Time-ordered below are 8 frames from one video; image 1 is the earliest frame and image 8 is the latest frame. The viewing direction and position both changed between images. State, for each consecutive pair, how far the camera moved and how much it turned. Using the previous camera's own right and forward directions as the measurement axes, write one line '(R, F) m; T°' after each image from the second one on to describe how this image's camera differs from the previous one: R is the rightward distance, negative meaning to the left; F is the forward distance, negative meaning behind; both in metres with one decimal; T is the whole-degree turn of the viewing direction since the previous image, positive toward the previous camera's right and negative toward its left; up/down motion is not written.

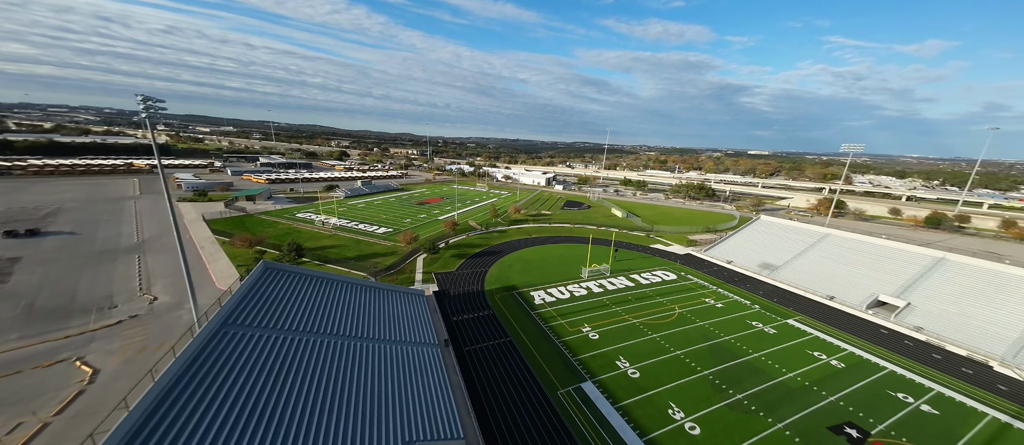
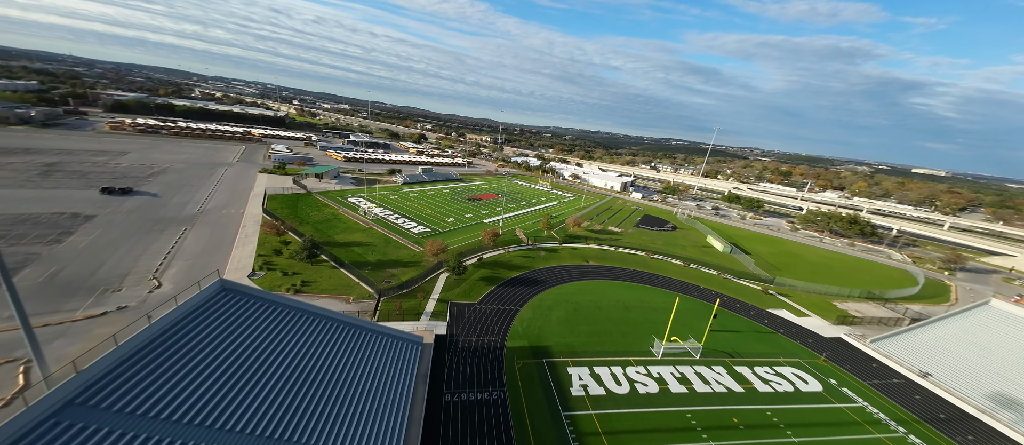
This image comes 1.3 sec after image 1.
(+1.8, +11.6) m; -13°
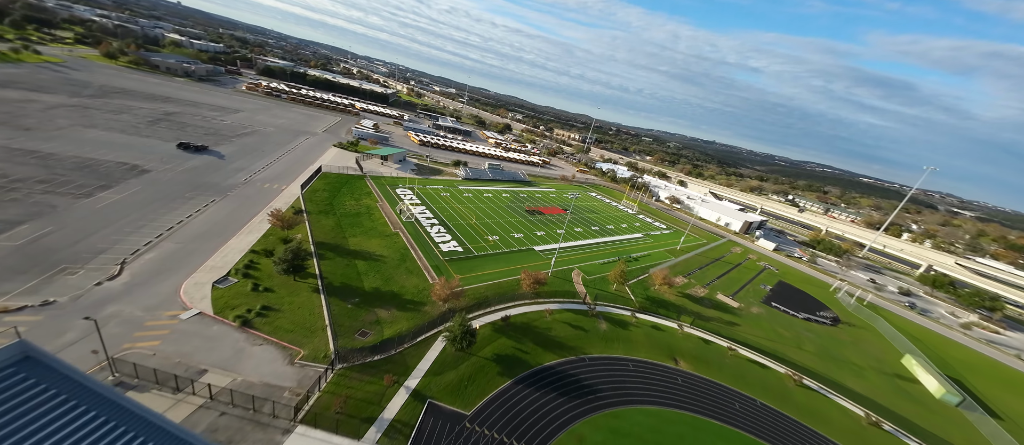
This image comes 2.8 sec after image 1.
(+1.4, +14.2) m; -14°
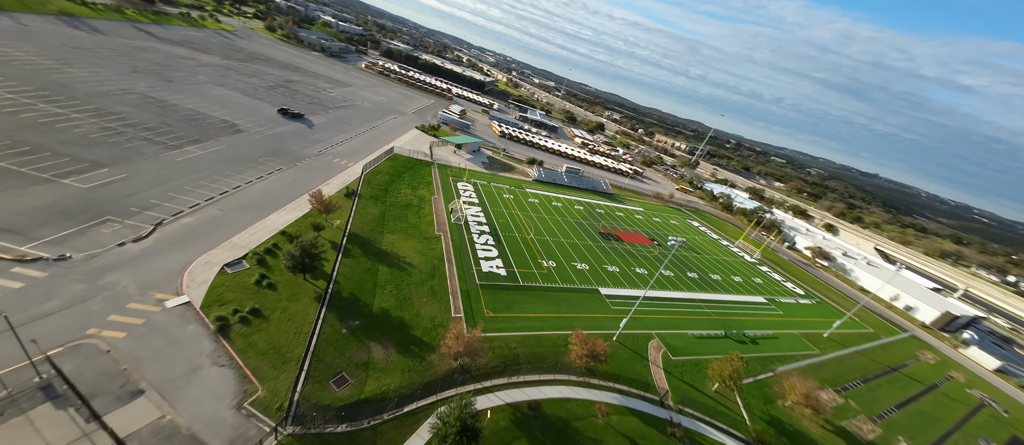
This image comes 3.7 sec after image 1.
(+0.6, +8.9) m; -13°
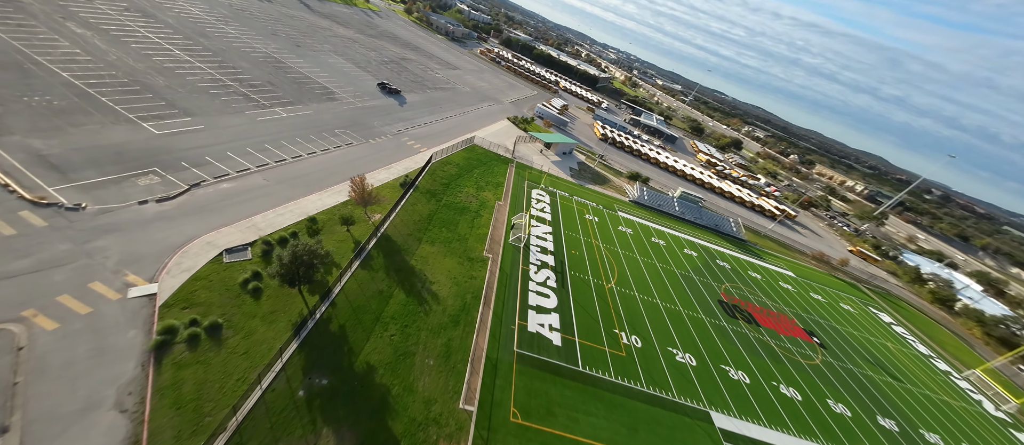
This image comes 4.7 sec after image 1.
(+0.1, +9.4) m; -15°
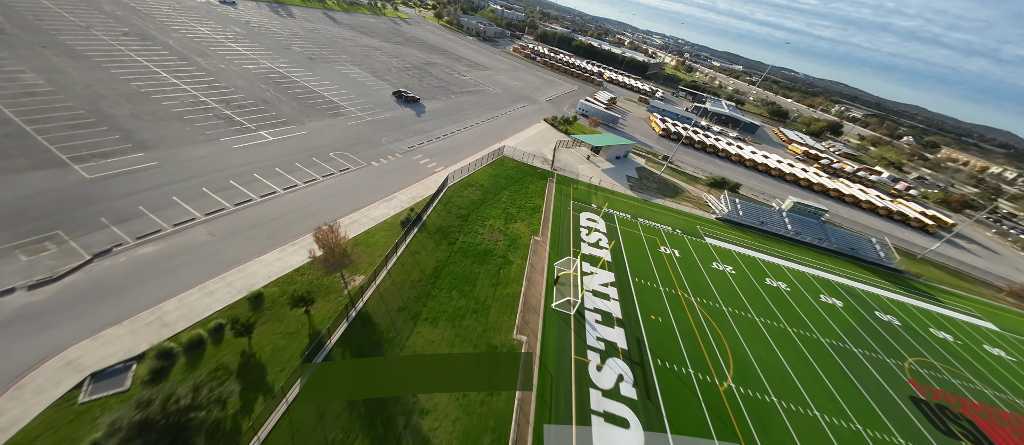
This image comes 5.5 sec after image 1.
(0.0, +10.0) m; -7°
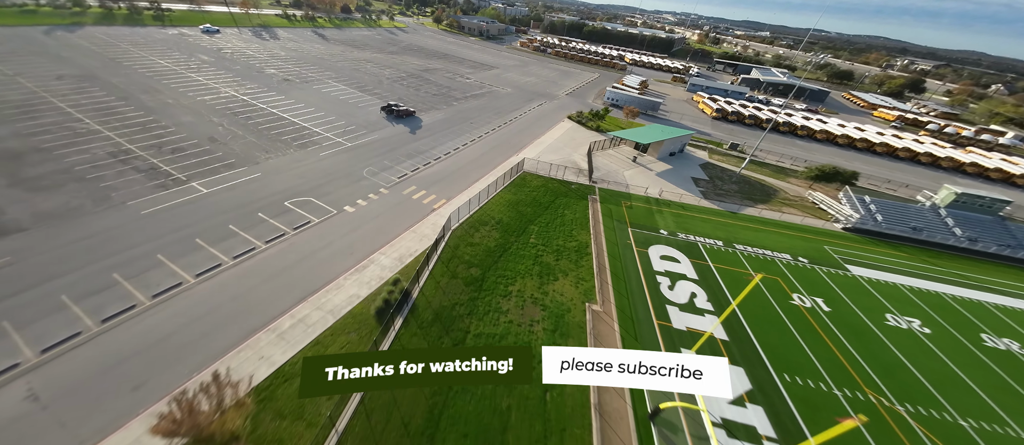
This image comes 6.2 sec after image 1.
(-0.5, +9.7) m; -4°
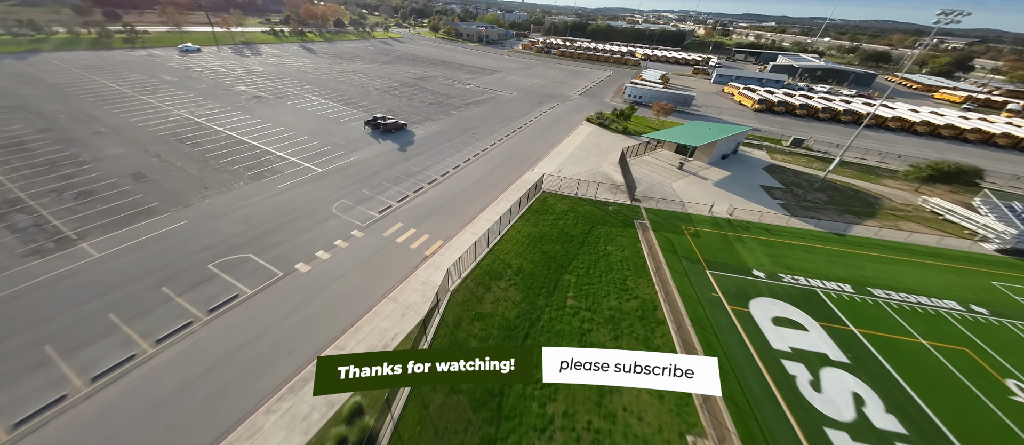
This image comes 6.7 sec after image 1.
(-0.7, +6.9) m; -1°
